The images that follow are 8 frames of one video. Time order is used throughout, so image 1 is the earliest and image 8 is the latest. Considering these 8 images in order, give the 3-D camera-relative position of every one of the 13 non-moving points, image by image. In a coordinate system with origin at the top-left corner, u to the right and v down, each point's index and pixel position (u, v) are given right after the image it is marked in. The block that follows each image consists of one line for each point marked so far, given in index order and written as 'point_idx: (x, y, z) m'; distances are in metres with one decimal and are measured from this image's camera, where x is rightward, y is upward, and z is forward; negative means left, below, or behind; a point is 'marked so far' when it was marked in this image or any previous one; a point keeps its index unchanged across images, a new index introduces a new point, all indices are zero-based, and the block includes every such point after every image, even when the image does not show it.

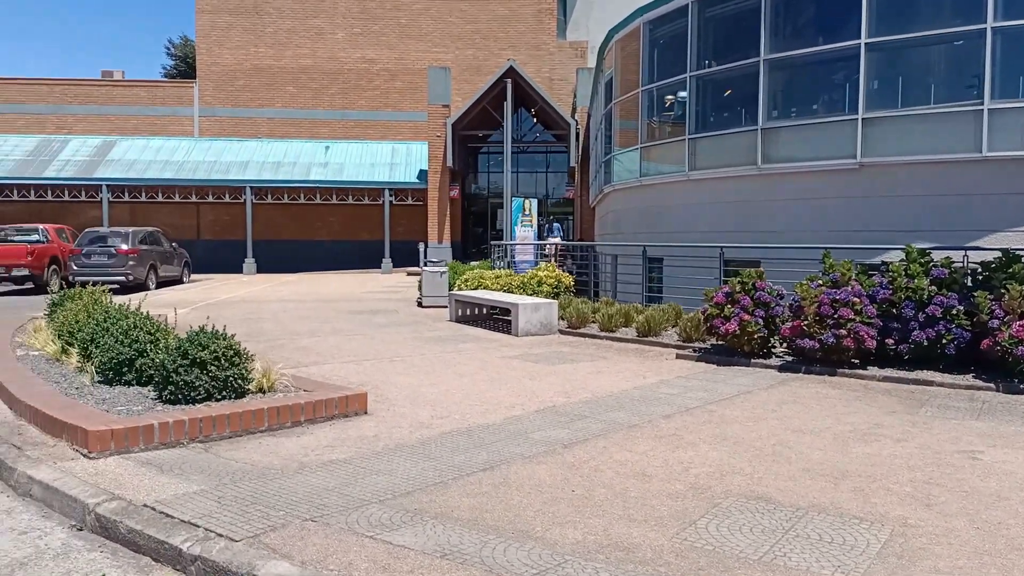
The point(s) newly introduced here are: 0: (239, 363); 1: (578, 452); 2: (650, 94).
0: (-2.4, -0.7, +7.4) m
1: (+0.5, -1.3, +6.6) m
2: (+2.8, +3.9, +17.4) m
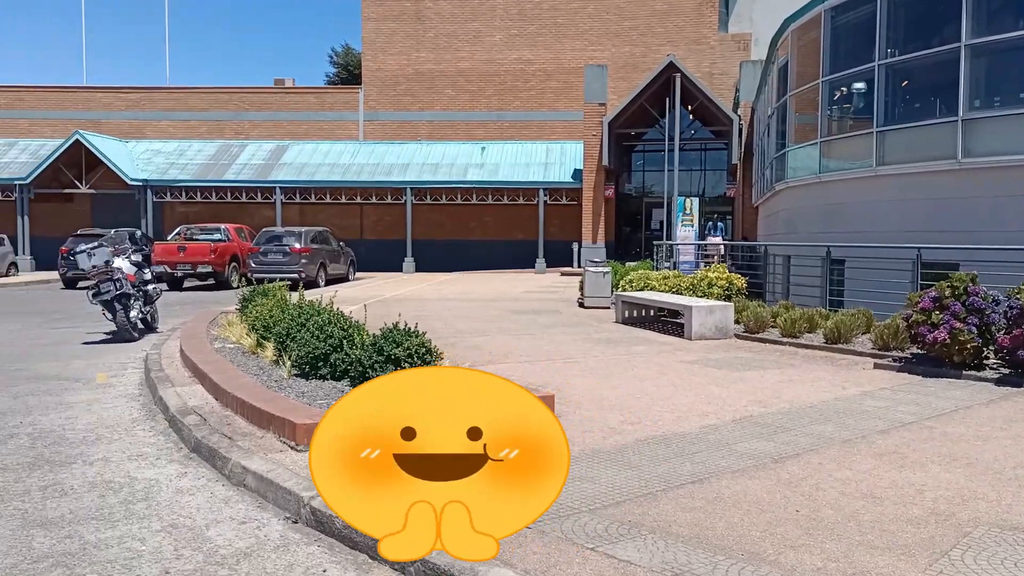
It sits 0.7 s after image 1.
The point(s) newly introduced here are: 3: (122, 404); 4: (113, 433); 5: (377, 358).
0: (-0.7, -0.6, +7.3) m
1: (+2.0, -1.3, +6.1) m
2: (+6.1, +3.8, +16.4) m
3: (-3.9, -1.1, +8.4) m
4: (-3.4, -1.2, +7.3) m
5: (-1.1, -0.6, +7.1) m
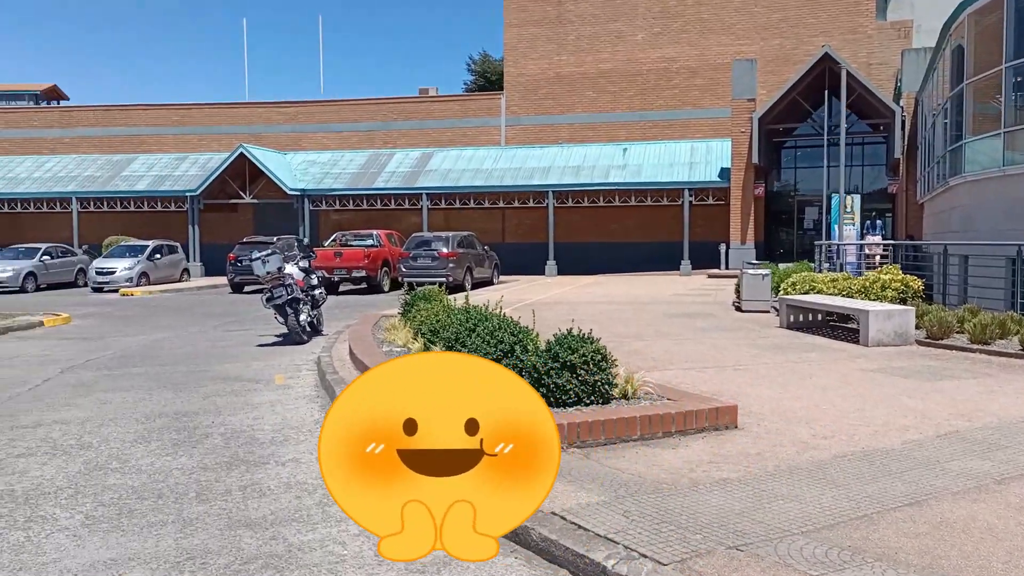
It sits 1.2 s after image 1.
0: (+0.8, -0.7, +7.1) m
1: (+3.3, -1.3, +5.5) m
2: (+8.9, +3.8, +15.0) m
3: (-2.2, -1.2, +8.7) m
4: (-1.9, -1.3, +7.5) m
5: (+0.3, -0.6, +7.0) m
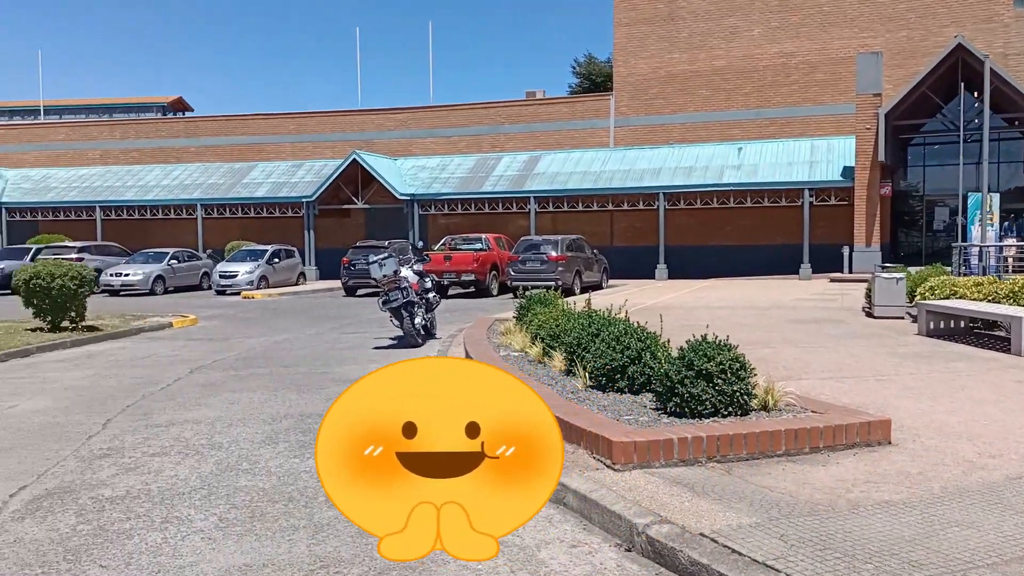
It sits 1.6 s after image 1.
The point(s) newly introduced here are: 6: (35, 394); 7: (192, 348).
0: (+1.8, -0.7, +6.7) m
1: (+4.1, -1.3, +4.8) m
2: (+10.8, +3.7, +13.6) m
3: (-0.9, -1.2, +8.6) m
4: (-0.8, -1.3, +7.4) m
5: (+1.4, -0.7, +6.6) m
6: (-5.5, -1.2, +9.8) m
7: (-5.2, -1.0, +13.8) m
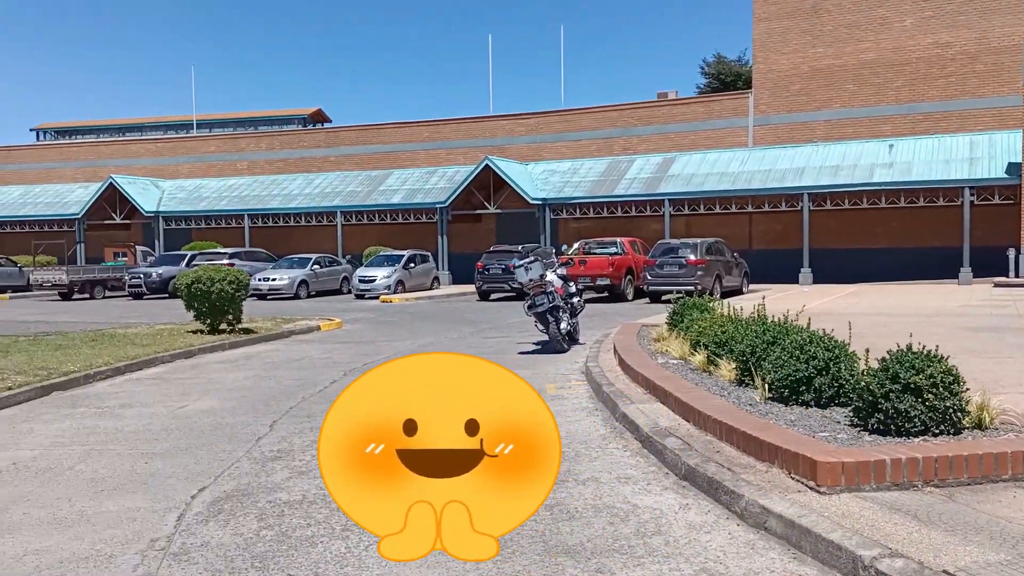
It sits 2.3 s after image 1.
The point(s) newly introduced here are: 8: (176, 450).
0: (+3.1, -0.7, +6.0) m
1: (+5.1, -1.3, +3.8) m
2: (+13.0, +3.6, +11.6) m
3: (+0.7, -1.3, +8.3) m
4: (+0.6, -1.3, +7.1) m
5: (+2.7, -0.7, +6.0) m
6: (-3.7, -1.2, +10.1) m
7: (-2.8, -1.0, +14.0) m
8: (-2.8, -1.4, +7.2) m
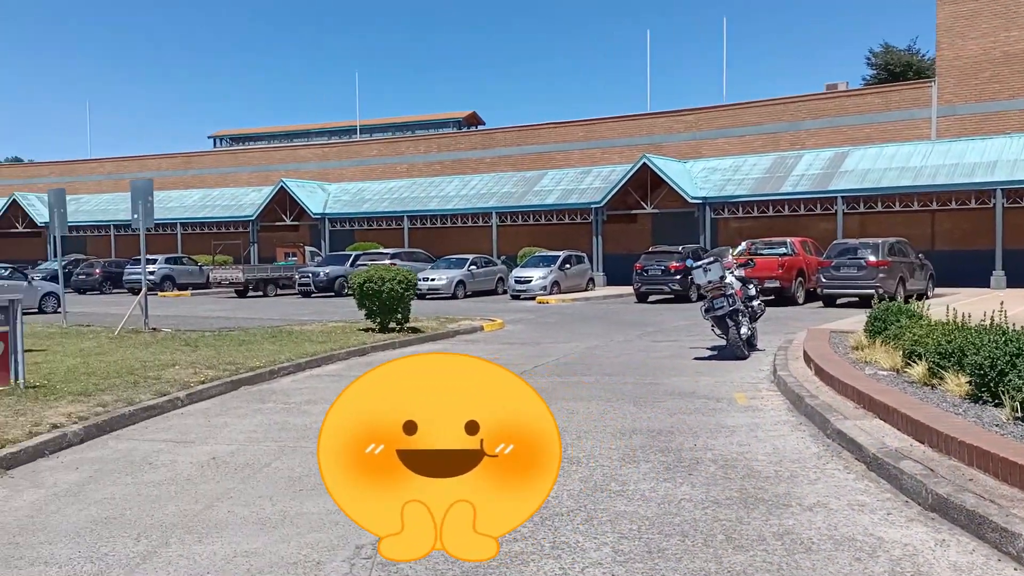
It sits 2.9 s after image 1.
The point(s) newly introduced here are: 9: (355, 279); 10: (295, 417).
0: (+4.5, -0.8, +4.9) m
1: (+6.1, -1.4, +2.4) m
2: (+15.2, +3.5, +8.8) m
3: (+2.4, -1.3, +7.6) m
4: (+2.2, -1.4, +6.4) m
5: (+4.0, -0.7, +5.0) m
6: (-1.6, -1.2, +10.1) m
7: (0.0, -1.0, +13.8) m
8: (-1.2, -1.3, +7.0) m
9: (-2.9, +0.2, +15.8) m
10: (-2.2, -1.3, +8.7) m
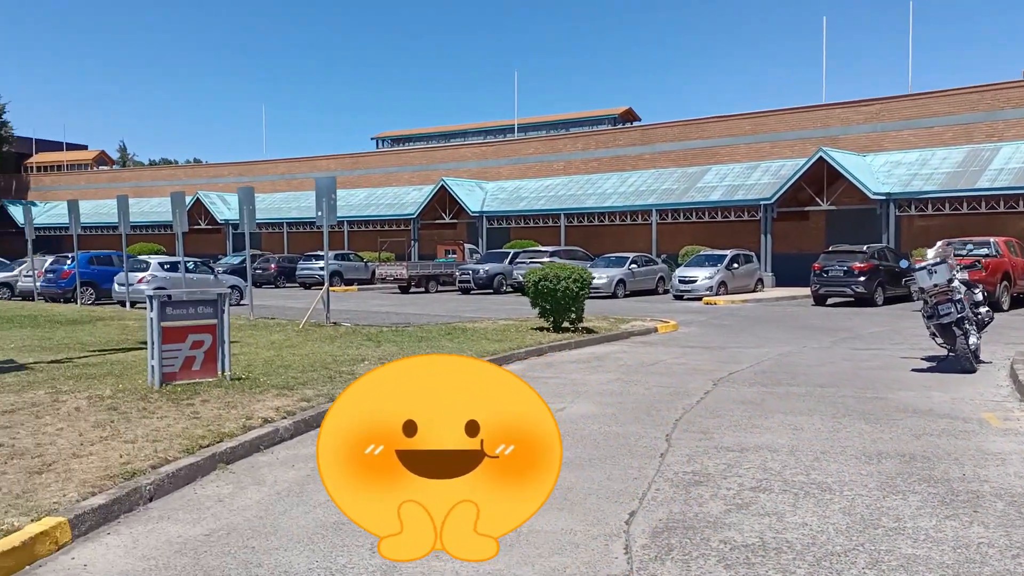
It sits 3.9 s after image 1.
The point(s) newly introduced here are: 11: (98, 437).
0: (+5.8, -0.8, +3.5) m
1: (+6.9, -1.5, +0.8) m
2: (+17.1, +3.3, +5.6) m
3: (+4.2, -1.3, +6.5) m
4: (+3.8, -1.4, +5.3) m
5: (+5.3, -0.8, +3.7) m
6: (+0.7, -1.2, +9.6) m
7: (+2.8, -1.0, +13.1) m
8: (+0.5, -1.3, +6.6) m
9: (+0.3, +0.2, +15.5) m
10: (-0.2, -1.3, +8.4) m
11: (-3.4, -1.2, +7.0) m
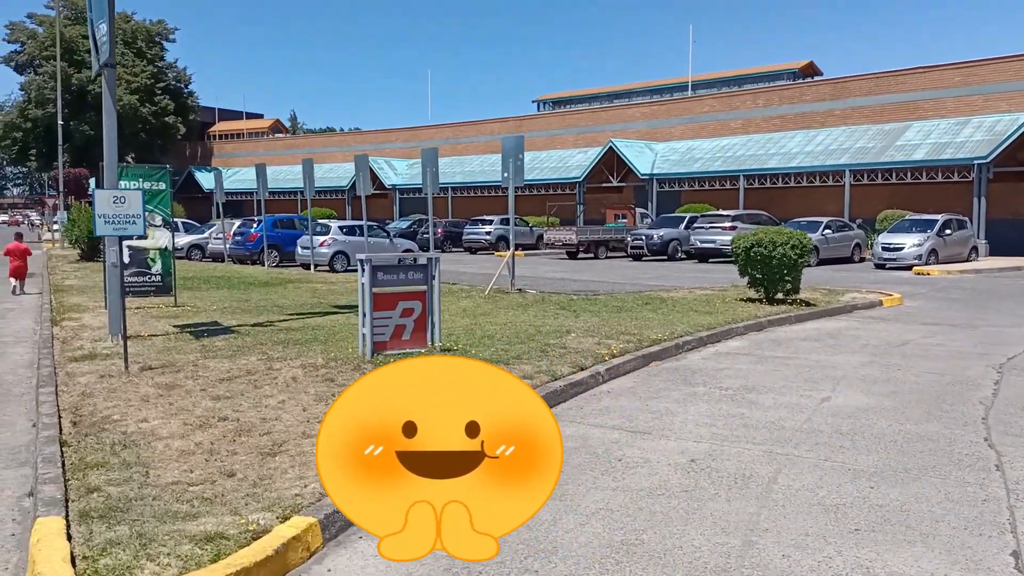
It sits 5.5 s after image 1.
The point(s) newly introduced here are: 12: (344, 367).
0: (+7.0, -0.8, +1.4) m
1: (+7.7, -1.6, -1.5) m
2: (+18.5, +3.1, +1.3) m
3: (+6.0, -1.2, +4.6) m
4: (+5.3, -1.3, +3.5) m
5: (+6.6, -0.8, +1.6) m
6: (+3.1, -0.9, +8.3) m
7: (+5.7, -0.6, +11.3) m
8: (+2.4, -1.1, +5.3) m
9: (+3.7, +0.8, +14.0) m
10: (+2.0, -1.0, +7.2) m
11: (-1.4, -0.9, +6.4) m
12: (-1.6, -0.8, +8.1) m
